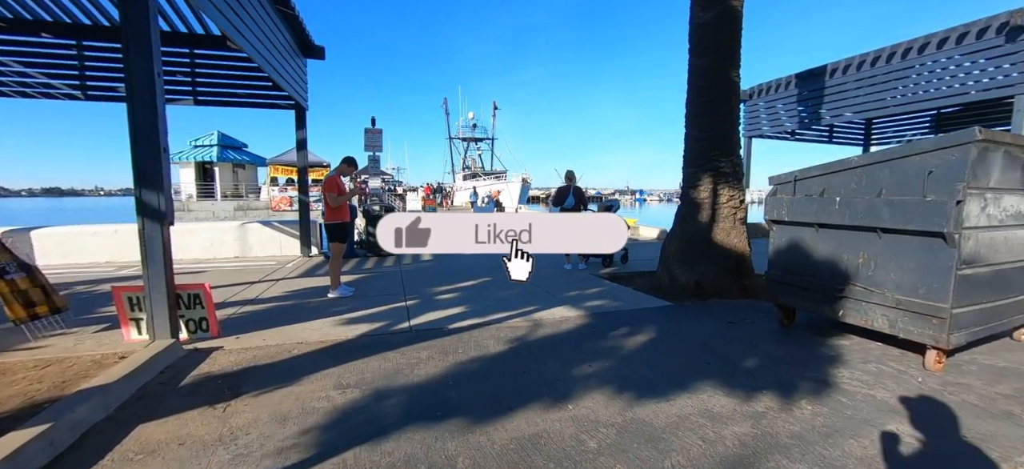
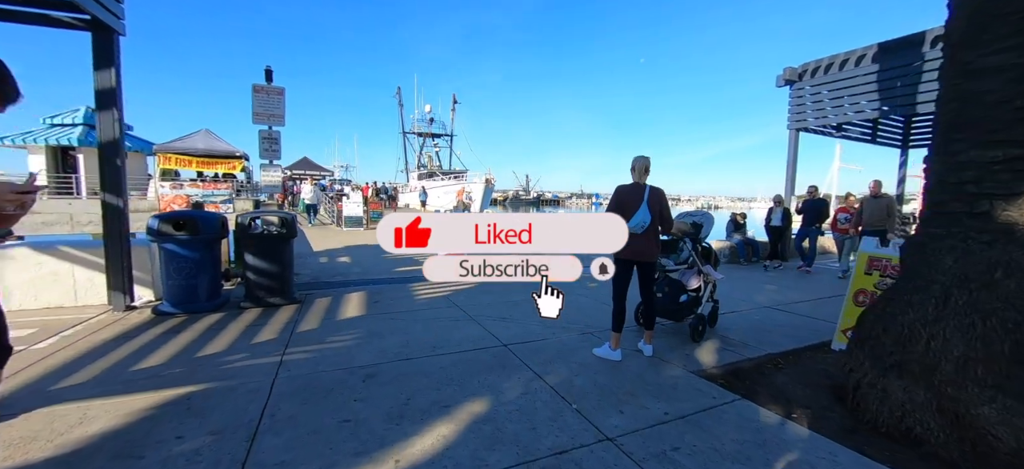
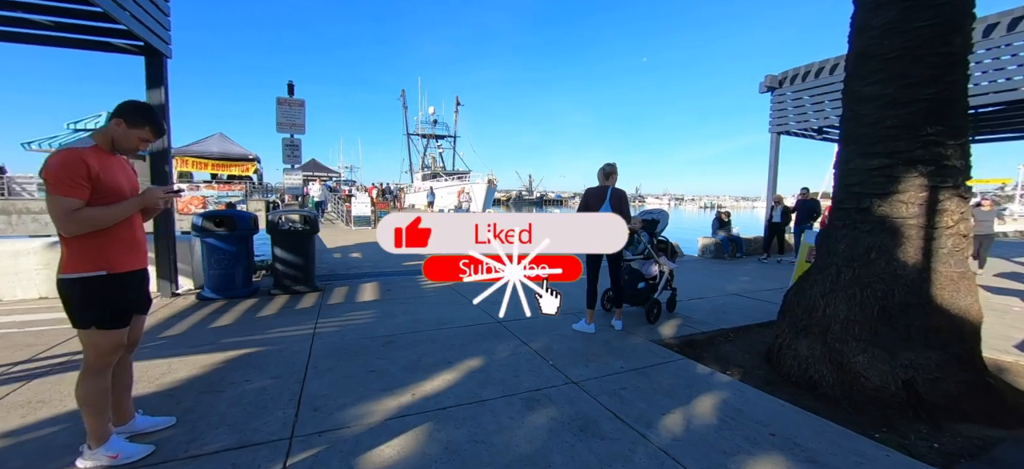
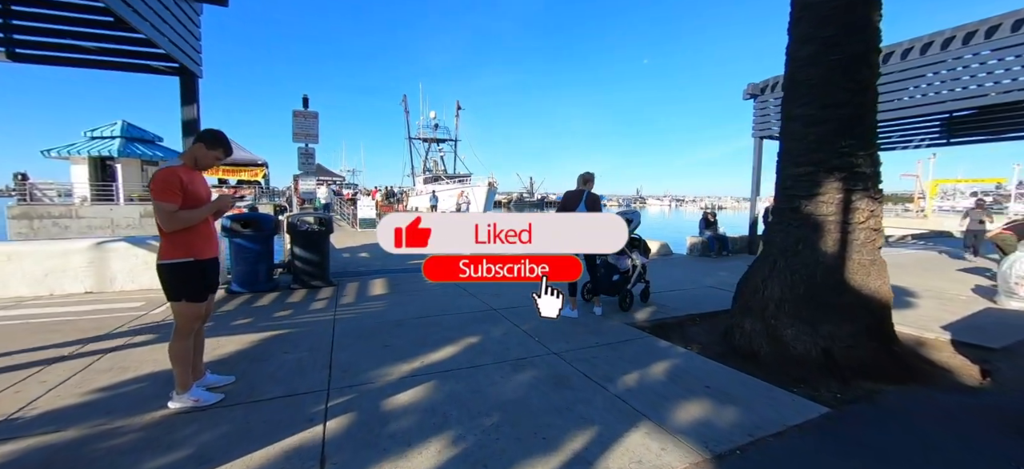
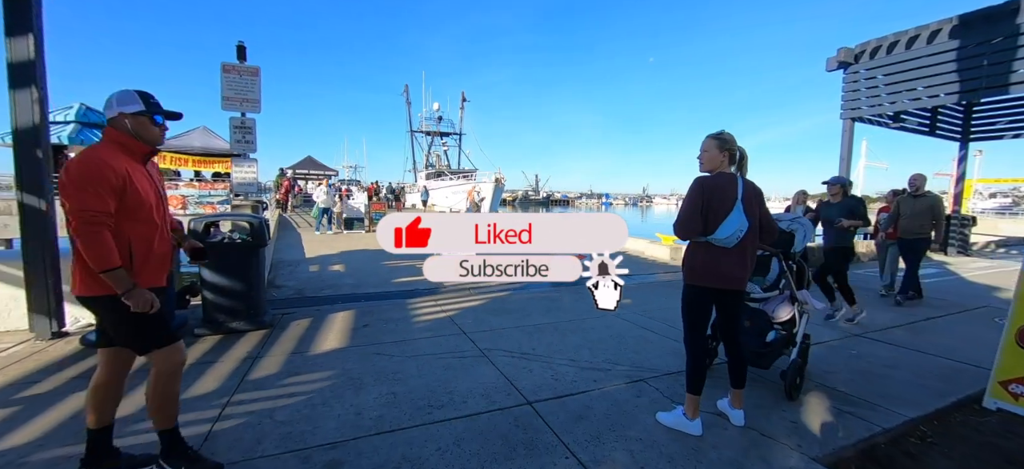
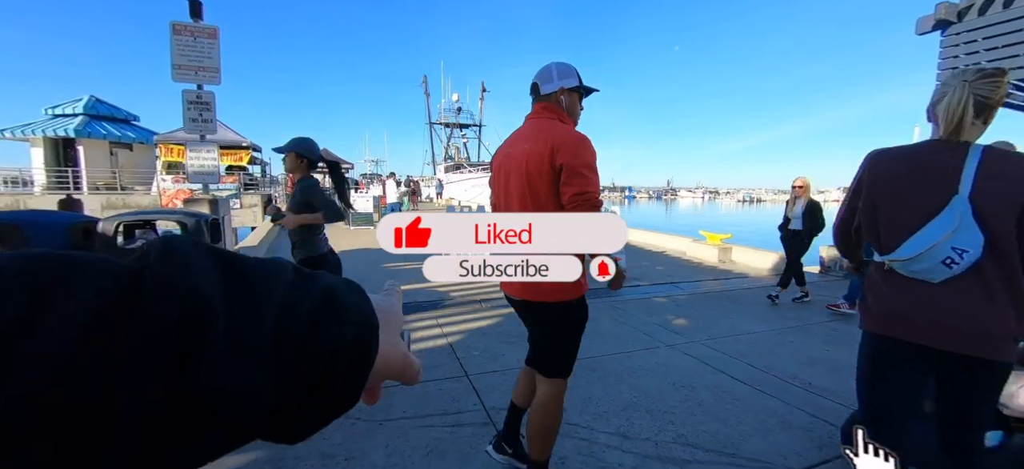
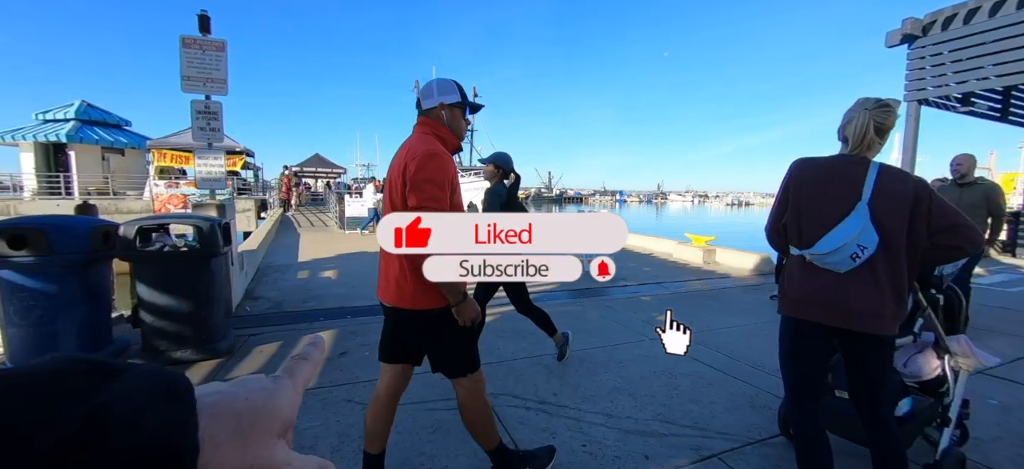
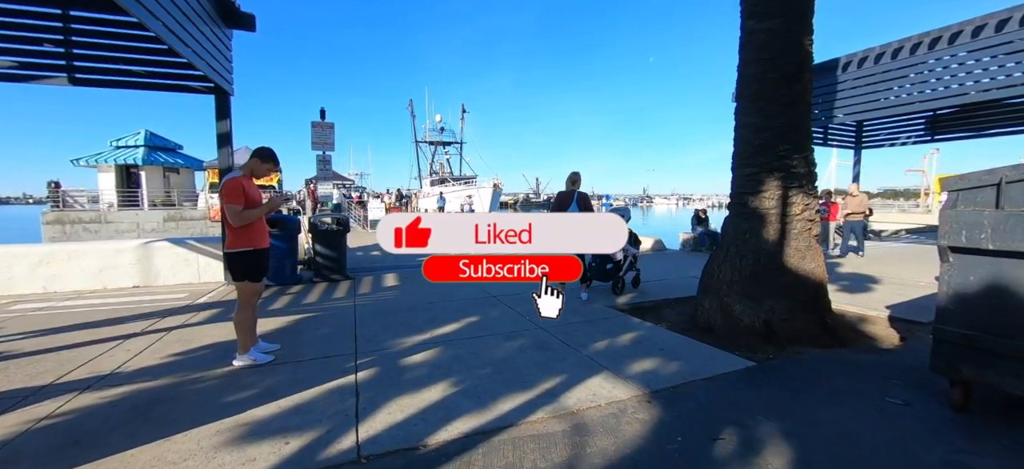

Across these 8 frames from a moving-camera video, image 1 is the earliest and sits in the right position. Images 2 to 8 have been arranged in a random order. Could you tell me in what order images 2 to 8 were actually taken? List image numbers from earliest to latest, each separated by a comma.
8, 4, 3, 2, 5, 7, 6
